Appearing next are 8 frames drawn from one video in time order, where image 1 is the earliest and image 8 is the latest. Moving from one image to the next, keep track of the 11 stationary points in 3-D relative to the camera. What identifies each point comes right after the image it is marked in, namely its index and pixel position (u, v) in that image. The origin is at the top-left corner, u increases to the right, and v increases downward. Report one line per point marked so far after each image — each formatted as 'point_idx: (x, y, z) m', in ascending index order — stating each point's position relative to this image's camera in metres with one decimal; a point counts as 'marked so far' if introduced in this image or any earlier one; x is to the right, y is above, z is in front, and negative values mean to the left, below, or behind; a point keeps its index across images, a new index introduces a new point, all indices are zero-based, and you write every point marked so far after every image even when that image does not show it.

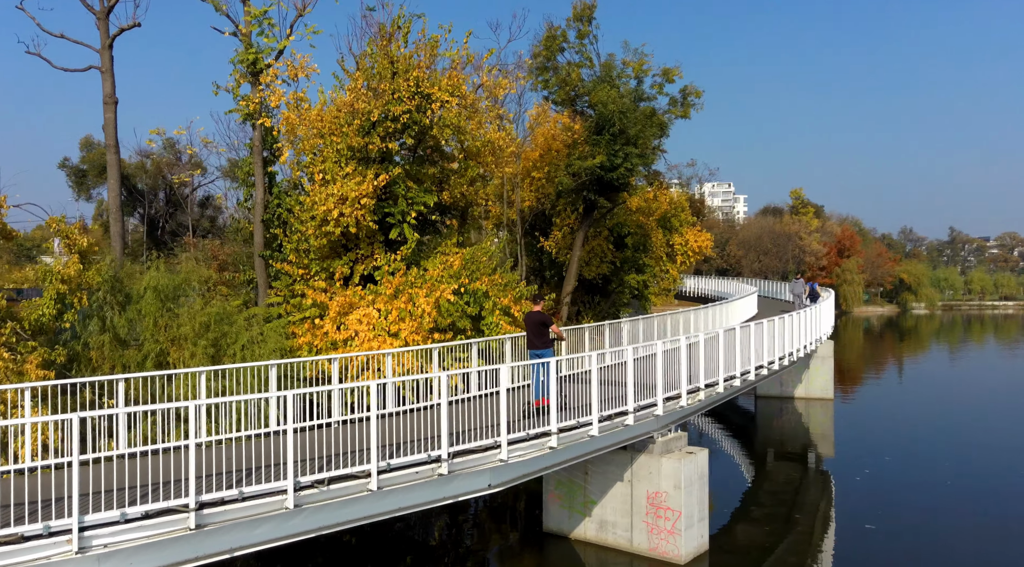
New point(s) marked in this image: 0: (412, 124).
0: (-1.7, +2.6, +11.9) m
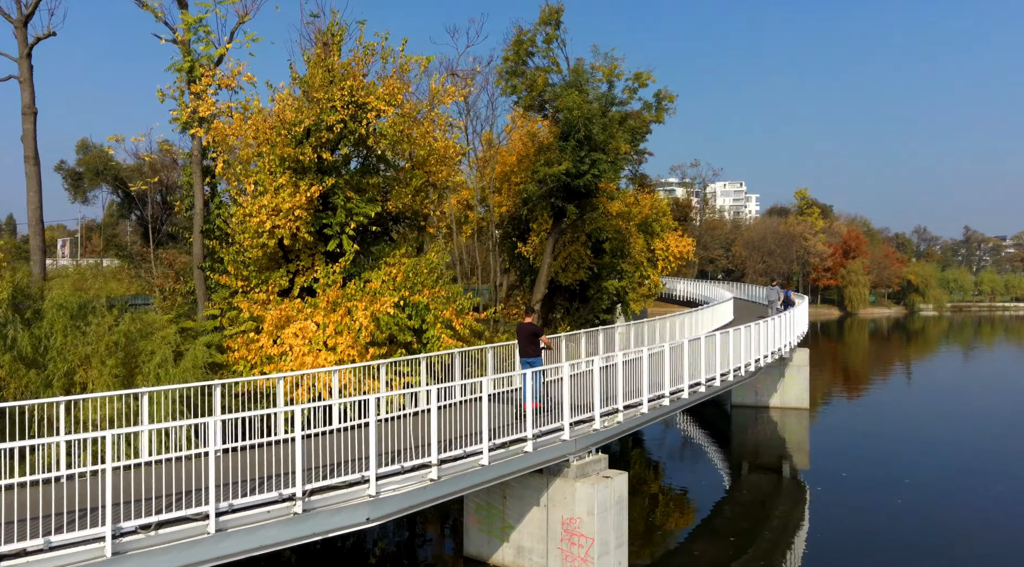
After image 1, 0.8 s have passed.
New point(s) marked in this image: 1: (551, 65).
0: (-2.7, +2.4, +11.7) m
1: (+1.0, +5.8, +19.6) m
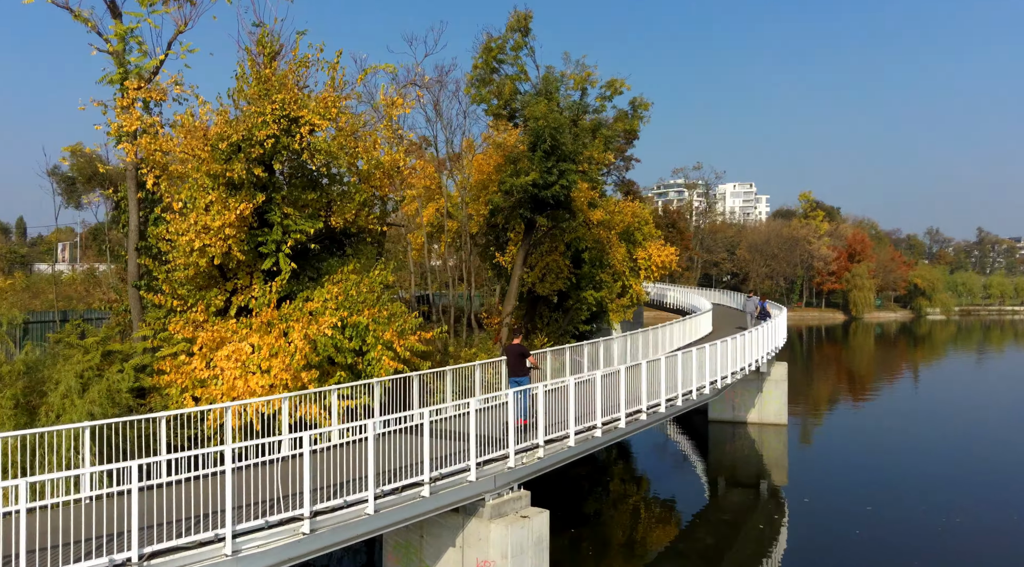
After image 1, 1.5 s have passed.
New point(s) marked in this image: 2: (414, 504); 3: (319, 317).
0: (-3.6, +2.1, +11.3) m
1: (+0.2, +5.5, +19.1) m
2: (-1.0, -2.2, +7.2) m
3: (-3.1, -0.5, +11.6) m
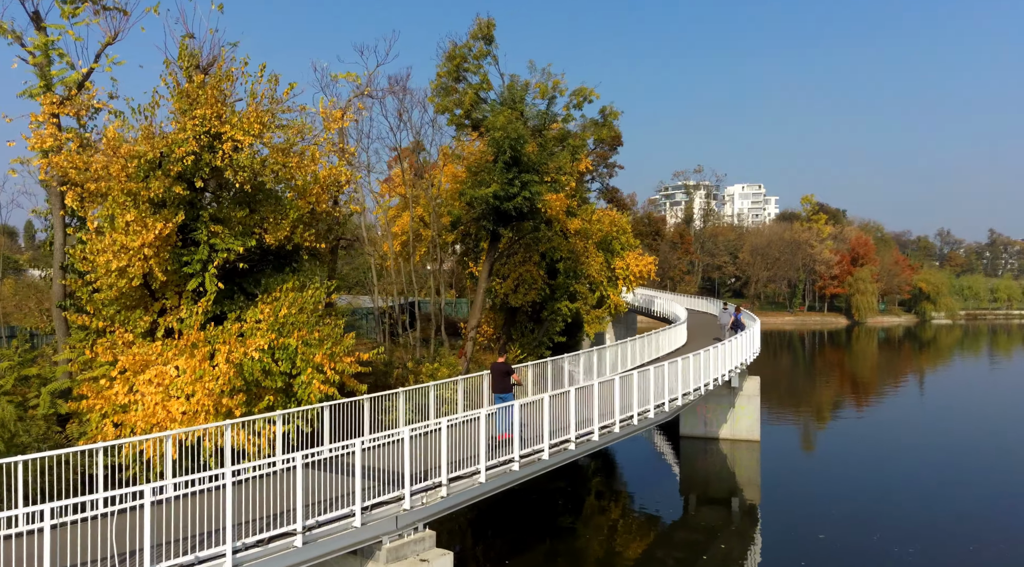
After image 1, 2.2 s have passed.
0: (-4.6, +1.8, +10.9) m
1: (-0.8, +5.1, +18.7) m
2: (-2.0, -2.5, +6.8) m
3: (-4.1, -0.9, +11.2) m
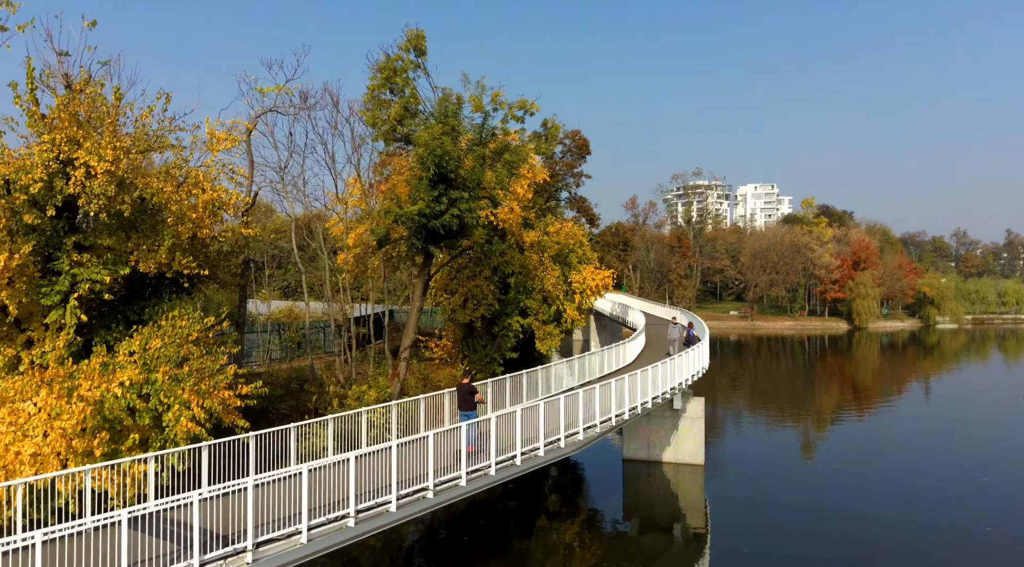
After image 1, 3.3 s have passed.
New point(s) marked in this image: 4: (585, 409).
0: (-6.5, +1.3, +10.3) m
1: (-2.5, +4.7, +18.1) m
2: (-4.0, -3.0, +6.2) m
3: (-6.0, -1.3, +10.7) m
4: (+1.8, -3.0, +17.4) m
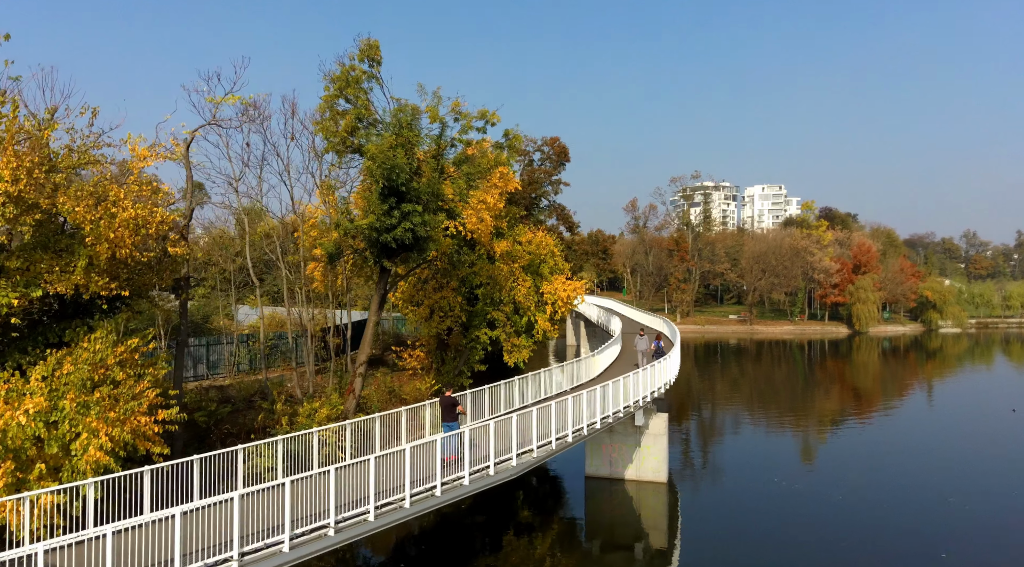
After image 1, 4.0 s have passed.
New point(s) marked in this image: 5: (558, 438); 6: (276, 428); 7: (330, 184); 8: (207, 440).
0: (-7.6, +1.0, +10.0) m
1: (-3.6, +4.3, +17.7) m
2: (-5.1, -3.3, +5.8) m
3: (-7.1, -1.7, +10.3) m
4: (+0.7, -3.4, +17.0) m
5: (+1.1, -3.7, +17.4) m
6: (-5.4, -3.3, +16.6) m
7: (-4.7, +2.6, +18.5) m
8: (-6.8, -3.5, +16.0) m
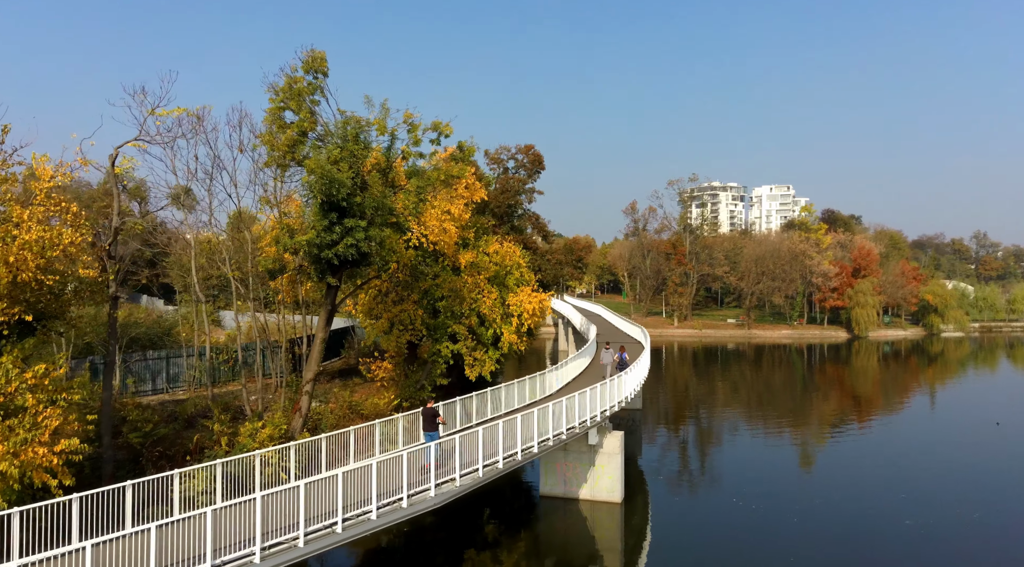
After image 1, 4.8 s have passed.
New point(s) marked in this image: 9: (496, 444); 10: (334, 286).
0: (-8.9, +0.6, +9.6) m
1: (-4.8, +3.9, +17.3) m
2: (-6.5, -3.7, +5.4) m
3: (-8.4, -2.1, +9.9) m
4: (-0.6, -3.8, +16.5) m
5: (-0.1, -4.1, +17.0) m
6: (-6.7, -3.7, +16.2) m
7: (-5.9, +2.2, +18.1) m
8: (-8.0, -3.9, +15.7) m
9: (-0.4, -3.8, +16.8) m
10: (-4.4, 0.0, +17.6) m
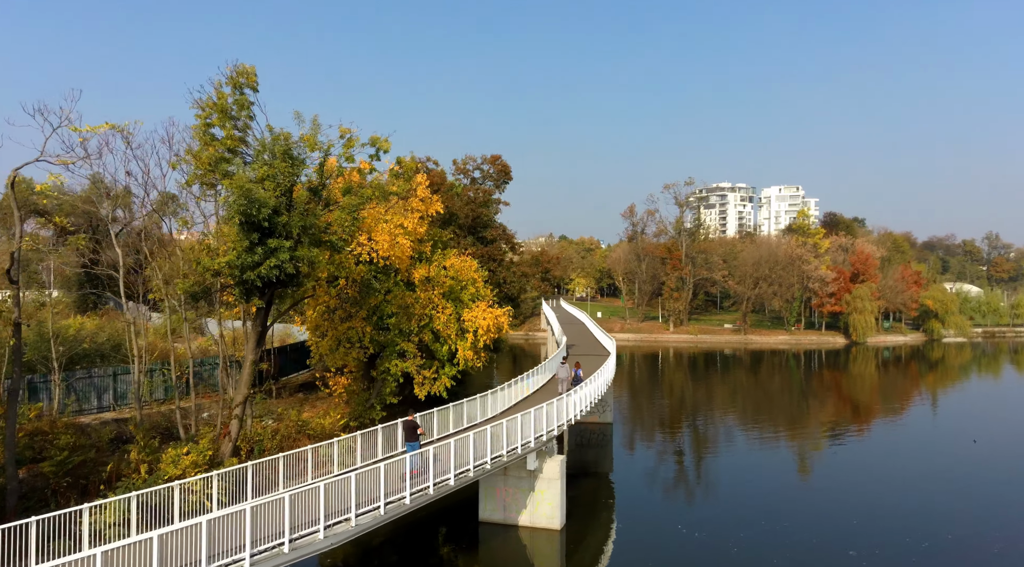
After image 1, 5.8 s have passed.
0: (-10.6, +0.1, +9.2) m
1: (-6.4, +3.4, +16.8) m
2: (-8.2, -4.2, +5.0) m
3: (-10.1, -2.5, +9.5) m
4: (-2.2, -4.3, +16.0) m
5: (-1.7, -4.6, +16.4) m
6: (-8.3, -4.2, +15.7) m
7: (-7.5, +1.7, +17.6) m
8: (-9.6, -4.4, +15.2) m
9: (-1.9, -4.3, +16.3) m
10: (-5.9, -0.5, +17.1) m
